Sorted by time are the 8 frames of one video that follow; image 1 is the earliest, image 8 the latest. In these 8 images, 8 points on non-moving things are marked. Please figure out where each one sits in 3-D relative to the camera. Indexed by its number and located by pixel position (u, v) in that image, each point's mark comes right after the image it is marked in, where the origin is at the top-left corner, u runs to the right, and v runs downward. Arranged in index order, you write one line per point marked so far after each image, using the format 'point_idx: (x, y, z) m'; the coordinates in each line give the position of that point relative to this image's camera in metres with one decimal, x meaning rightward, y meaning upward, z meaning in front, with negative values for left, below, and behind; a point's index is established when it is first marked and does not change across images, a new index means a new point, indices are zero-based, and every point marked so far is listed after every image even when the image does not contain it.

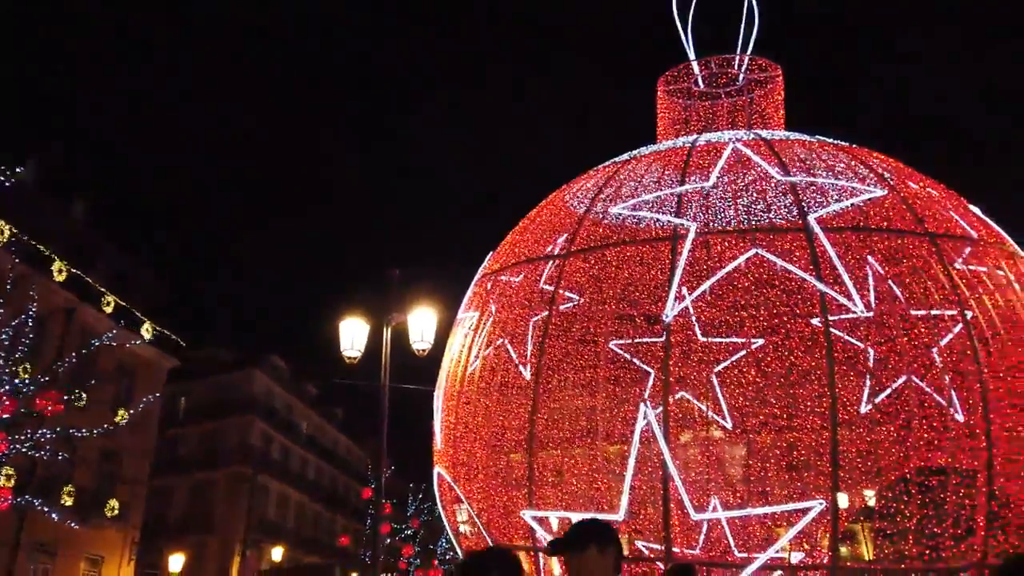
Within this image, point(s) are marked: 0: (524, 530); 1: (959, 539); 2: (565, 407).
0: (+0.2, -2.8, +8.7) m
1: (+4.7, -2.7, +8.0) m
2: (+0.6, -1.4, +8.9) m
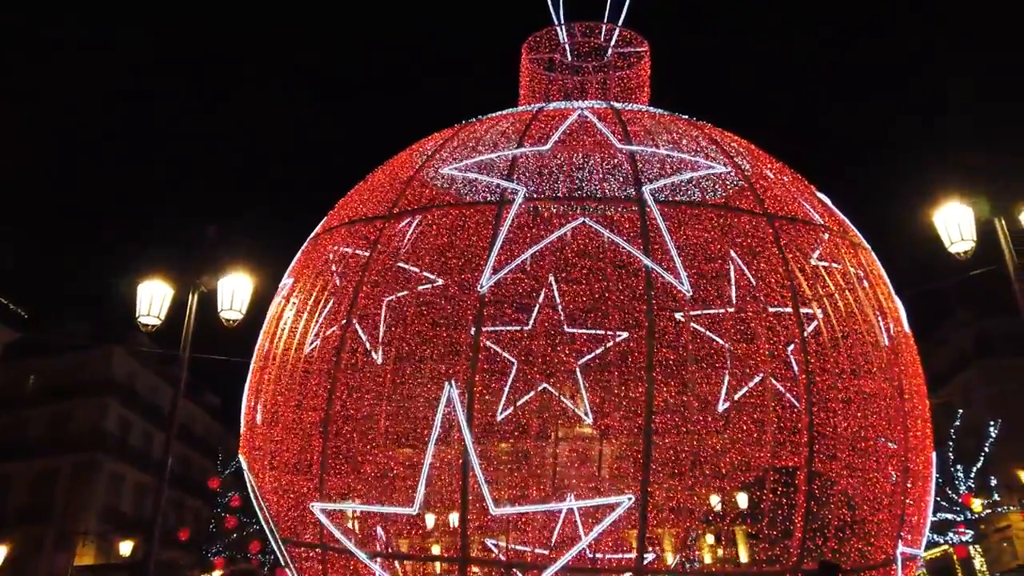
0: (-2.0, -2.4, +7.7) m
1: (+2.6, -2.5, +7.5) m
2: (-1.5, -1.0, +7.9) m
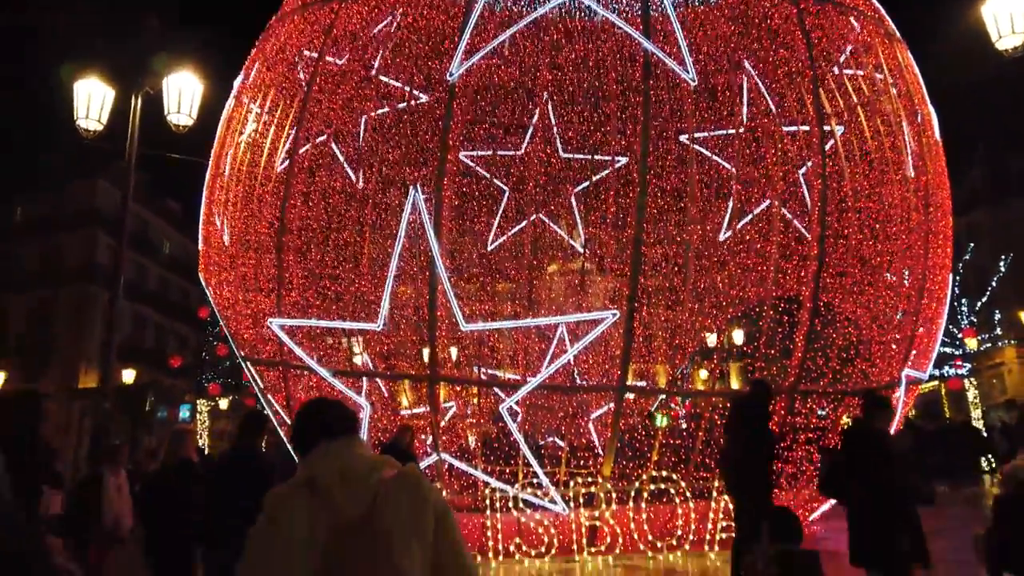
0: (-2.2, -0.5, +7.1) m
1: (+2.4, -0.7, +6.9) m
2: (-1.7, +0.9, +7.0) m
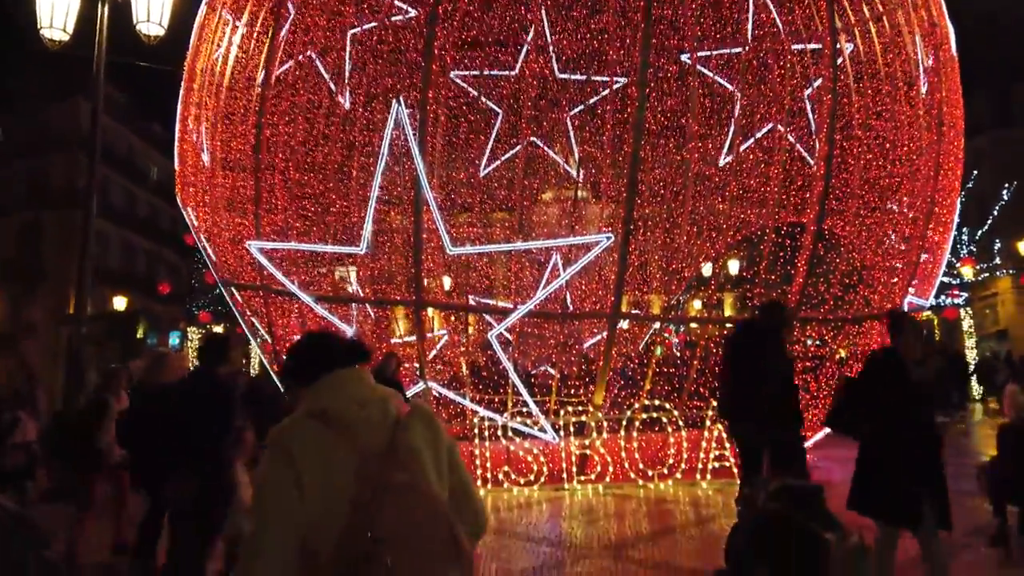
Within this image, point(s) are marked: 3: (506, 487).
0: (-2.3, +0.2, +6.8) m
1: (+2.3, 0.0, +6.7) m
2: (-1.8, +1.6, +6.6) m
3: (-0.1, -1.7, +6.5) m
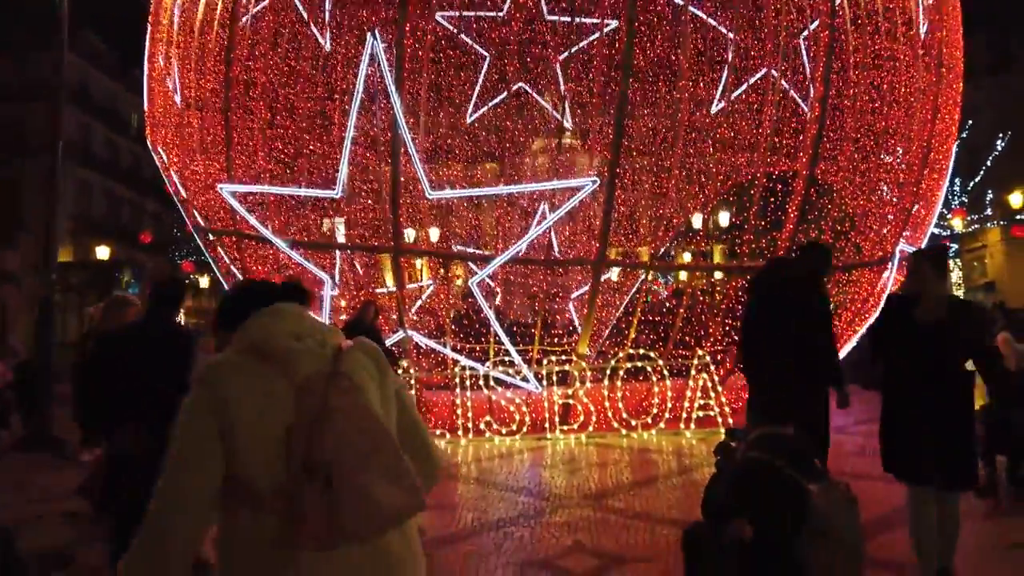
0: (-2.5, +0.7, +6.5) m
1: (+2.1, +0.5, +6.5) m
2: (-1.9, +2.0, +6.3) m
3: (-0.2, -1.3, +6.4) m
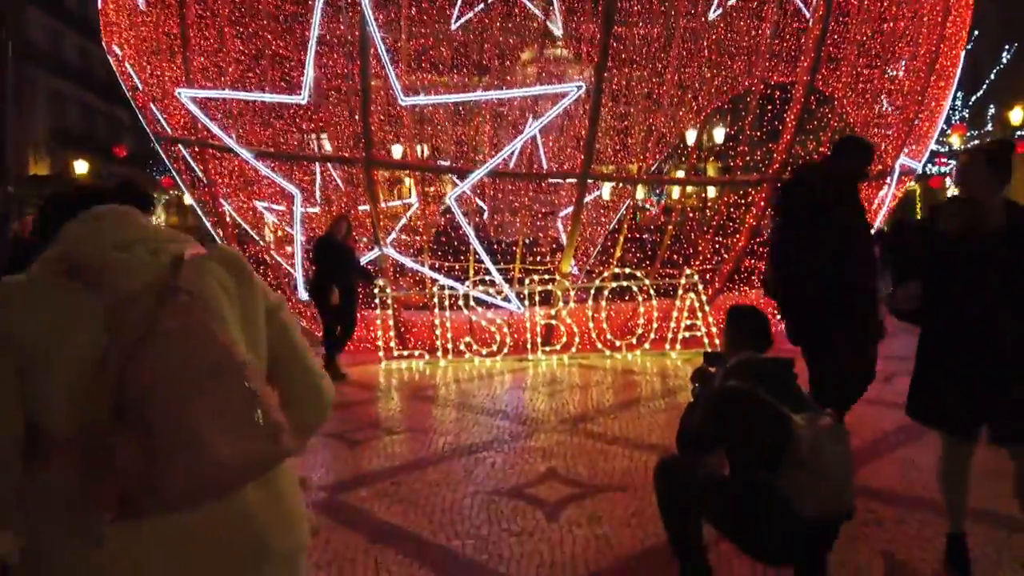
0: (-2.6, +1.4, +6.1) m
1: (+2.0, +1.2, +6.2) m
2: (-2.1, +2.7, +5.7) m
3: (-0.4, -0.6, +6.2) m
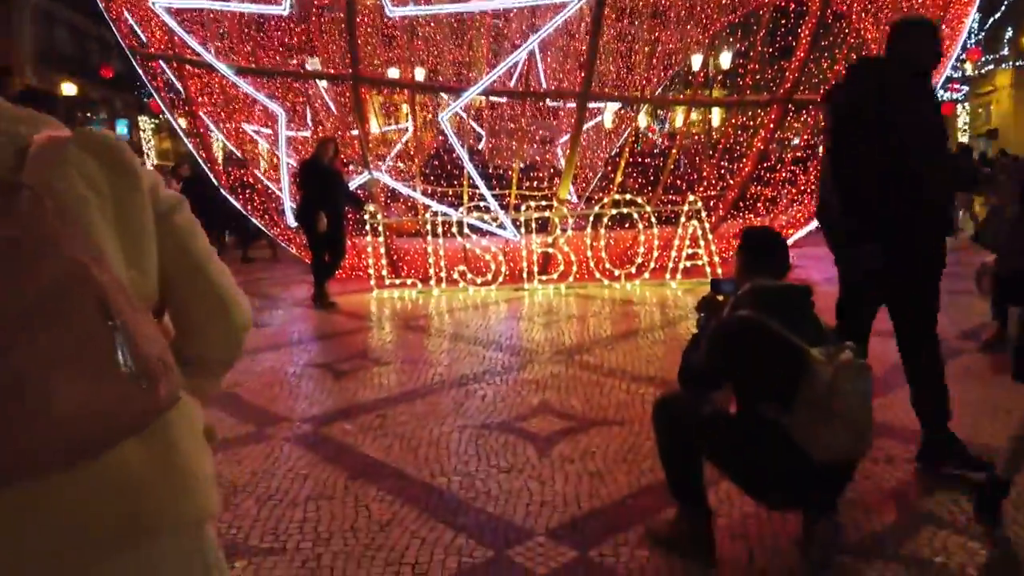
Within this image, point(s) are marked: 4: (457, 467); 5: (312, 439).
0: (-2.7, +2.0, +5.8) m
1: (+2.0, +1.7, +5.8) m
2: (-2.1, +3.2, +5.2) m
3: (-0.4, 0.0, +6.0) m
4: (-0.2, -0.6, +2.6) m
5: (-0.8, -0.6, +2.9) m
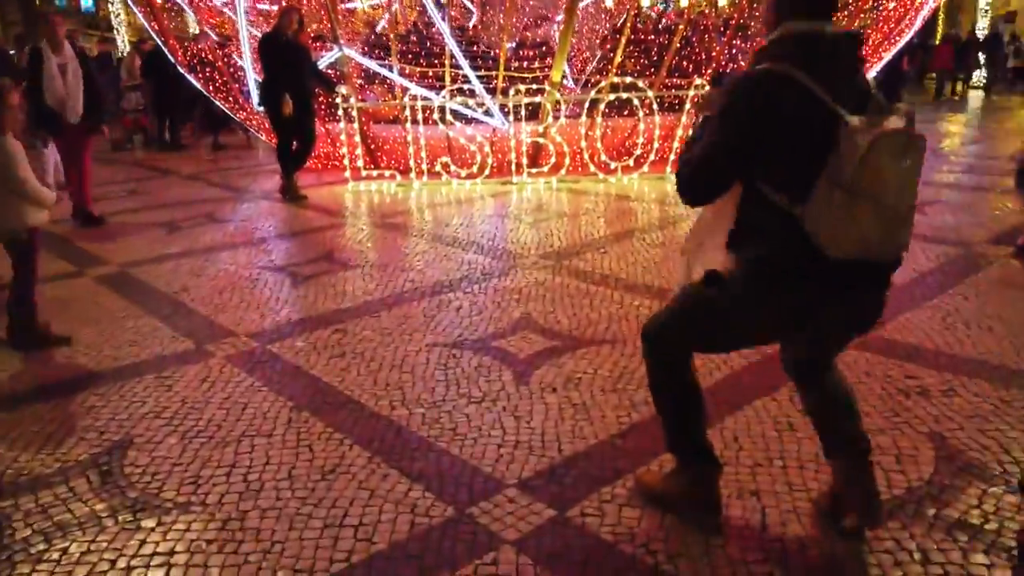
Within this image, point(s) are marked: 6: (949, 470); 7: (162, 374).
0: (-2.7, +2.7, +5.0) m
1: (+1.9, +2.4, +5.1) m
2: (-2.2, +3.9, +4.3) m
3: (-0.5, +0.8, +5.5) m
4: (-0.3, -0.3, +2.3) m
5: (-0.9, -0.2, +2.5) m
6: (+1.0, -0.4, +1.8) m
7: (-1.1, -0.3, +2.4) m
